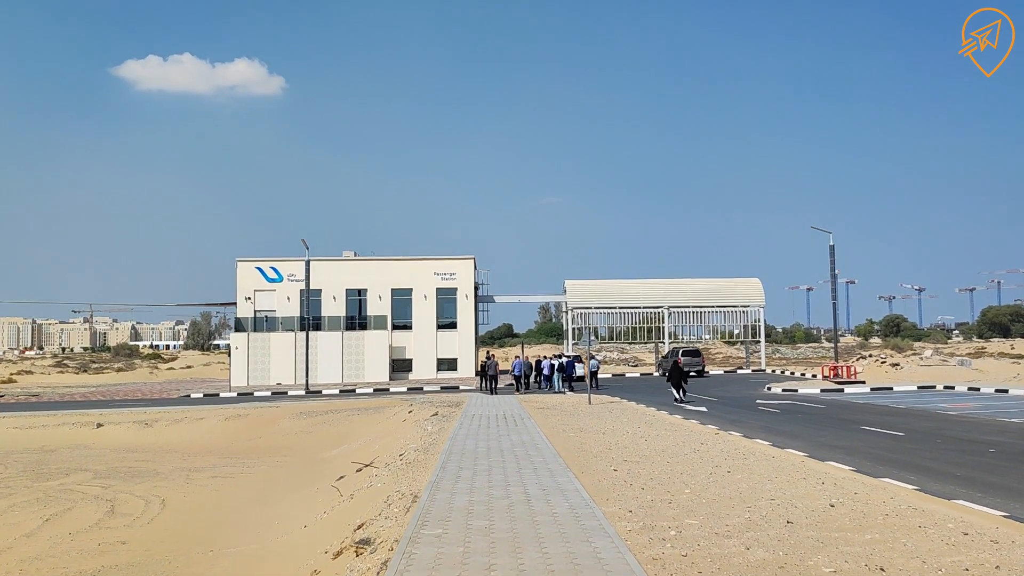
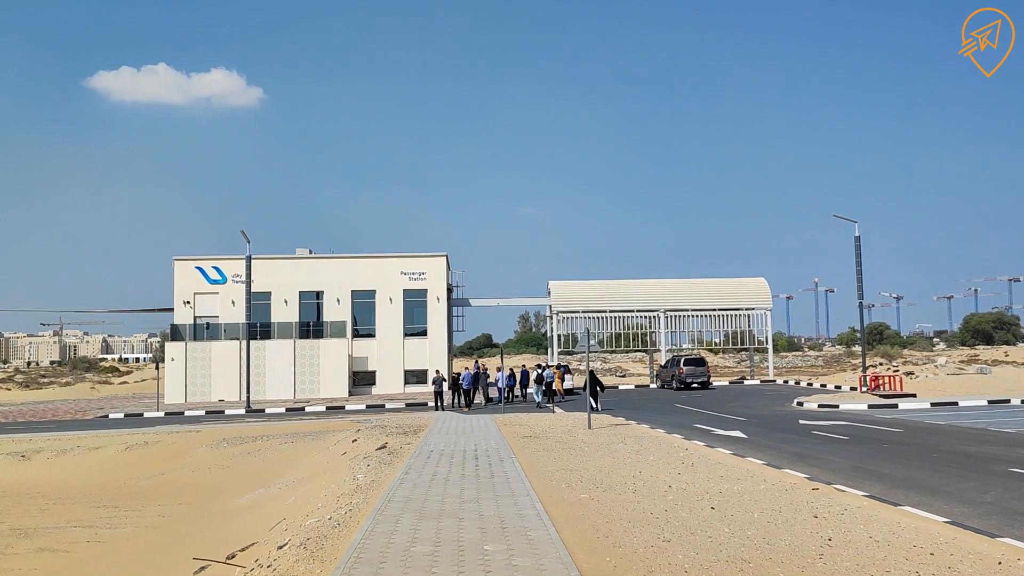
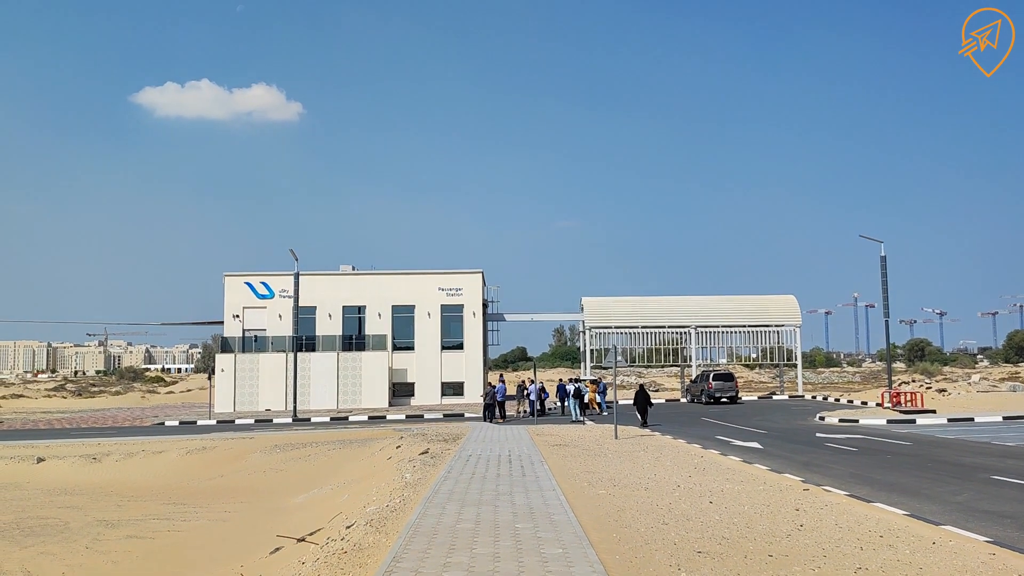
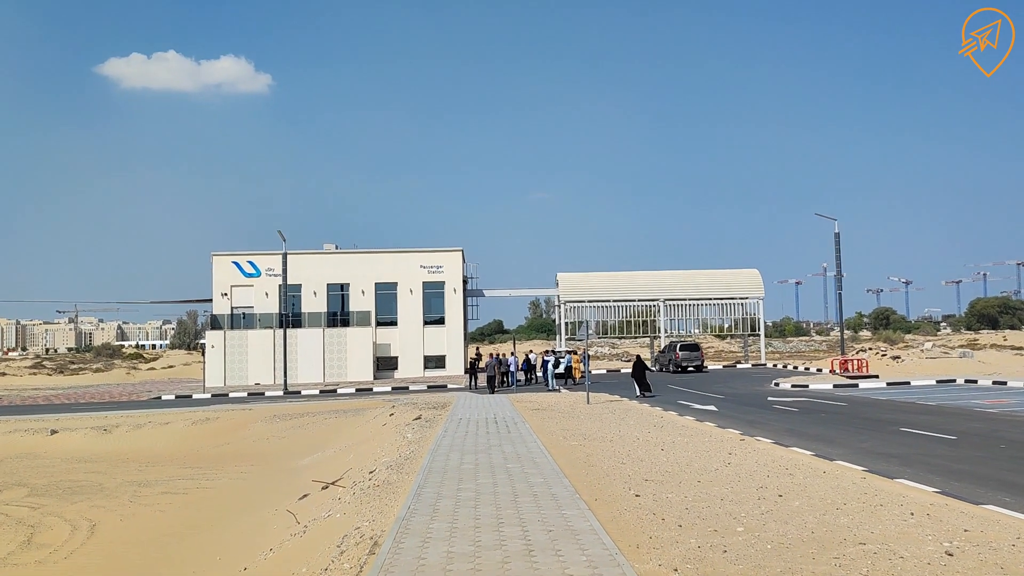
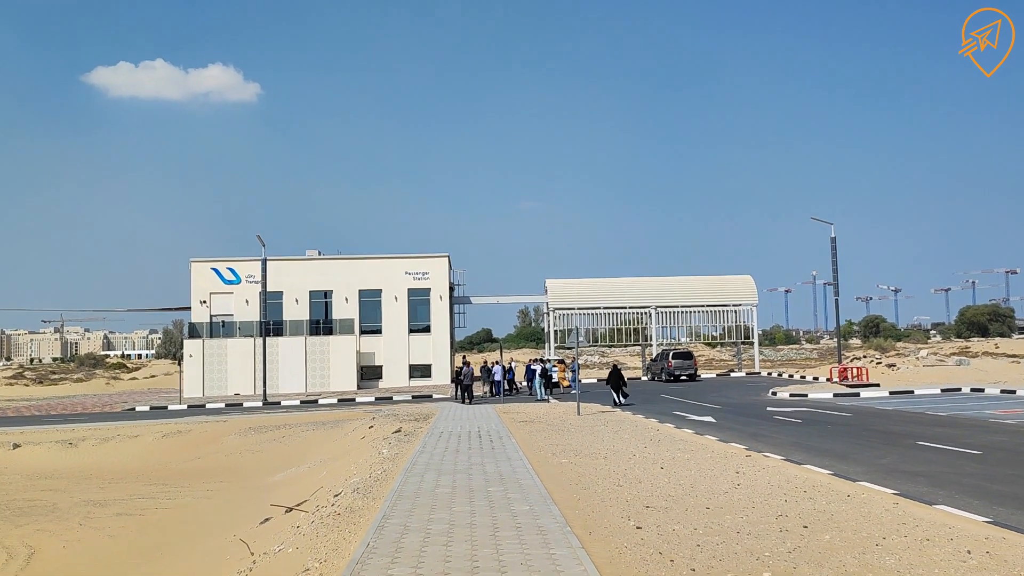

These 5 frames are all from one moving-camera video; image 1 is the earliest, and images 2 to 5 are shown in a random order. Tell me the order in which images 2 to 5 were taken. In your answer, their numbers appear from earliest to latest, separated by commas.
4, 5, 3, 2
